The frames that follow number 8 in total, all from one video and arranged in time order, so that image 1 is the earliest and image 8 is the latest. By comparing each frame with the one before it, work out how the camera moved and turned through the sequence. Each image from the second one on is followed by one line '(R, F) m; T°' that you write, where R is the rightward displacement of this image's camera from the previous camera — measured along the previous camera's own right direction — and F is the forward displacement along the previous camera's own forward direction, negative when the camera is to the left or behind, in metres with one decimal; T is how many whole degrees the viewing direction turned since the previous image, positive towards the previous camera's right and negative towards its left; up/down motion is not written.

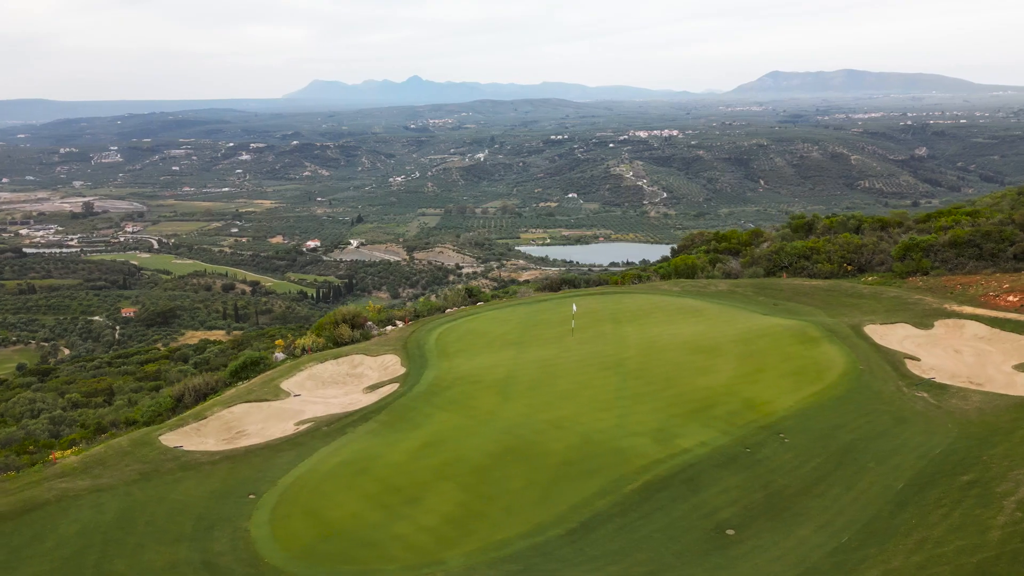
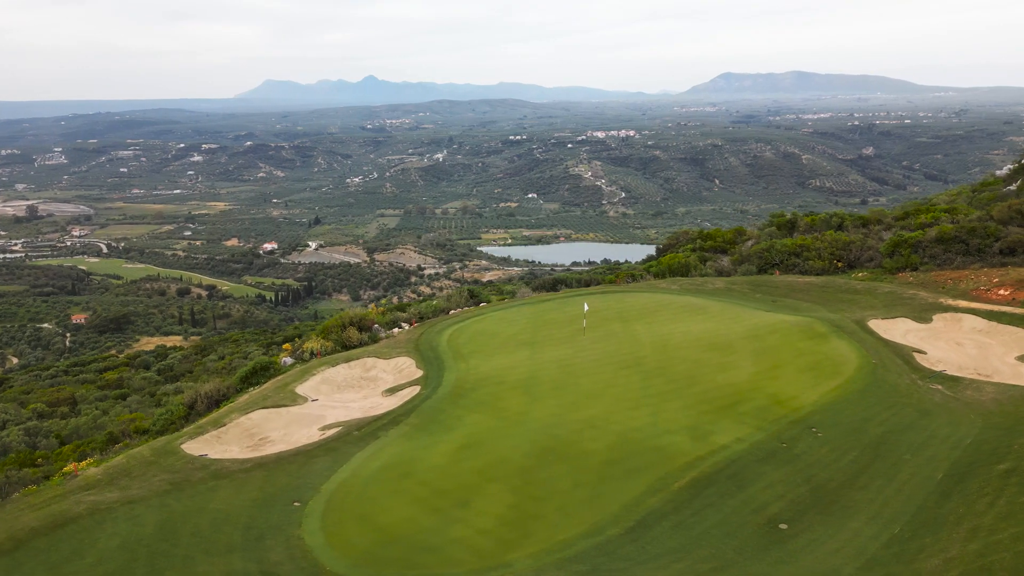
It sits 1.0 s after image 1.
(-1.6, +0.1) m; +3°
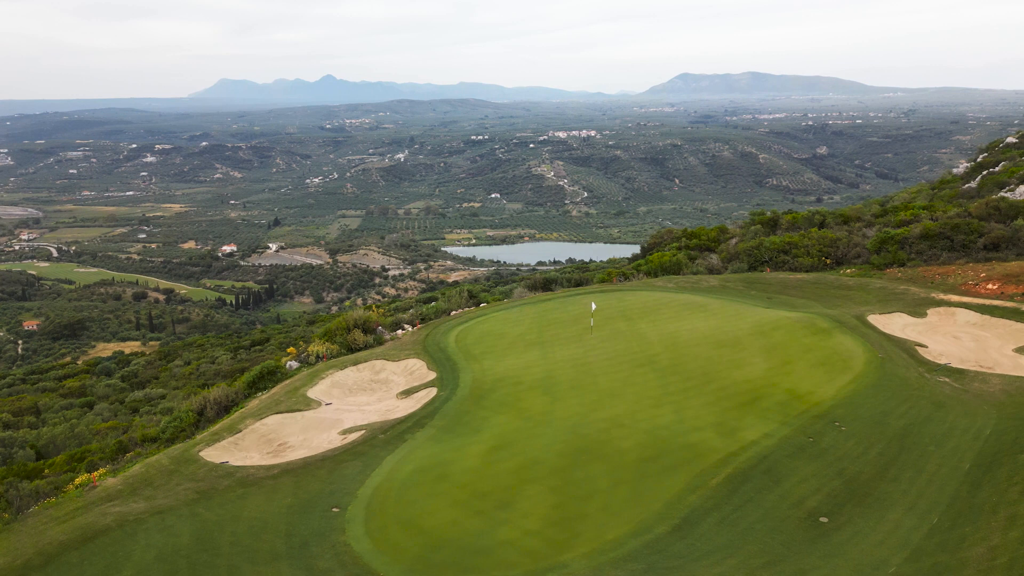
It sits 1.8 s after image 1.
(-1.4, +0.1) m; +3°
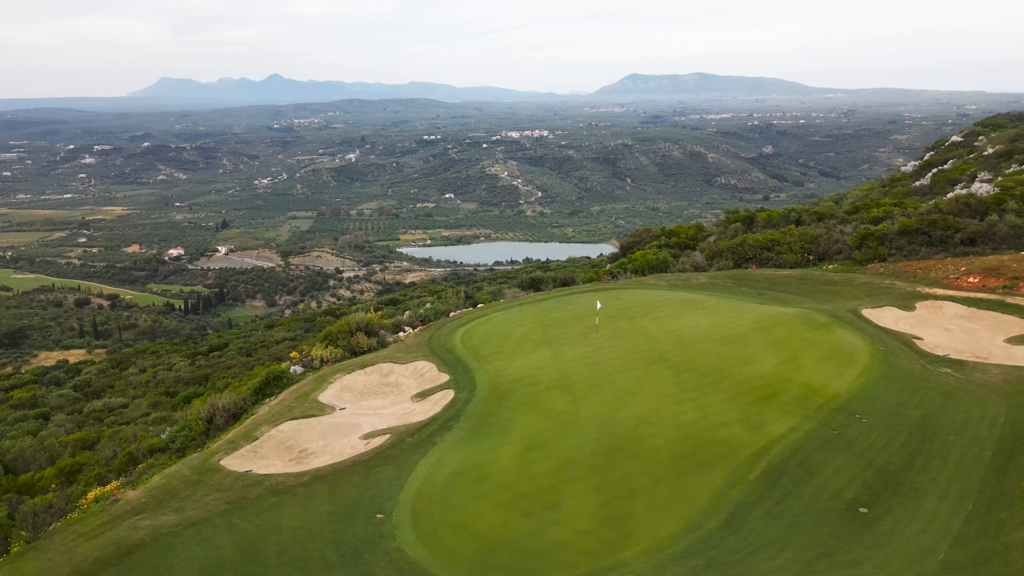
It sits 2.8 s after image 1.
(-1.6, +0.1) m; +3°
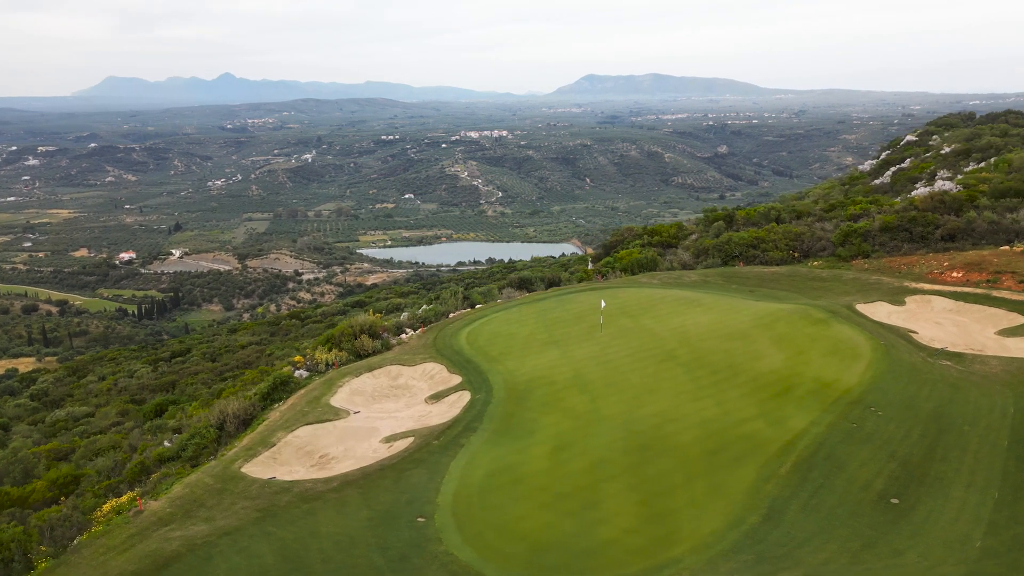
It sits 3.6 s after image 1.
(-1.4, +0.1) m; +3°
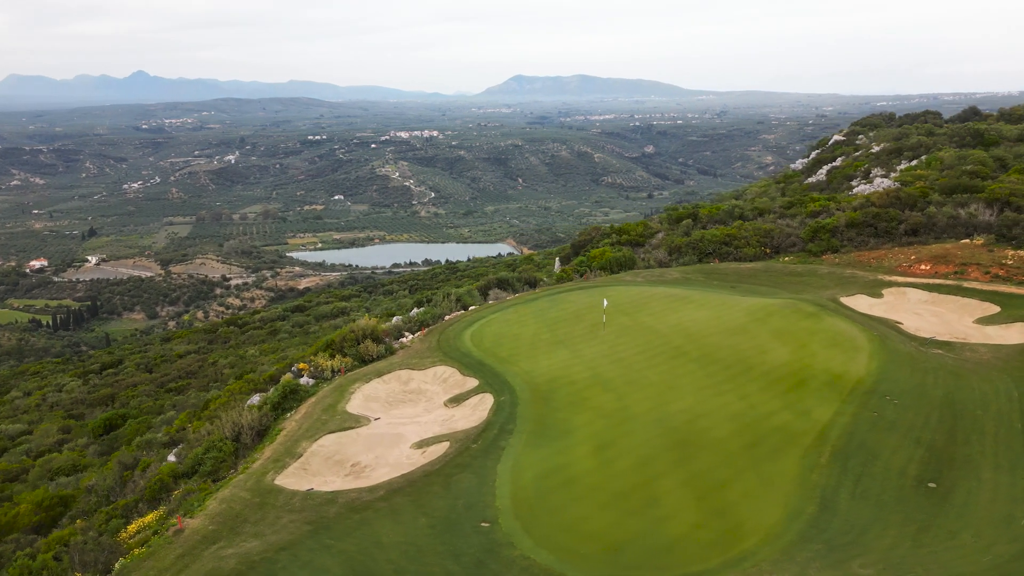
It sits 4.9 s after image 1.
(-2.2, +0.2) m; +5°
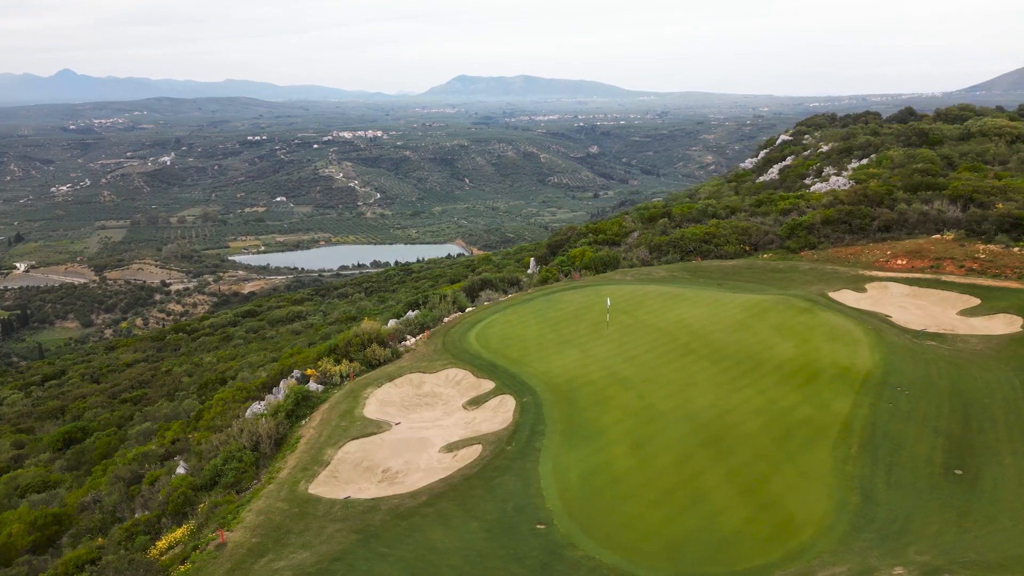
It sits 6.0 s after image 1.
(-1.8, +0.1) m; +4°
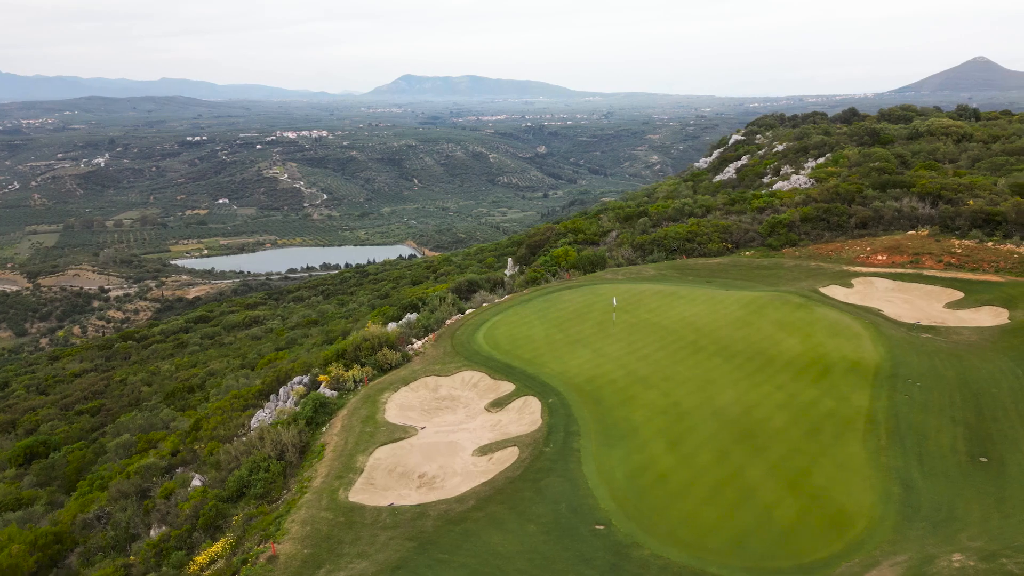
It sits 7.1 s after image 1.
(-1.8, +0.1) m; +4°
